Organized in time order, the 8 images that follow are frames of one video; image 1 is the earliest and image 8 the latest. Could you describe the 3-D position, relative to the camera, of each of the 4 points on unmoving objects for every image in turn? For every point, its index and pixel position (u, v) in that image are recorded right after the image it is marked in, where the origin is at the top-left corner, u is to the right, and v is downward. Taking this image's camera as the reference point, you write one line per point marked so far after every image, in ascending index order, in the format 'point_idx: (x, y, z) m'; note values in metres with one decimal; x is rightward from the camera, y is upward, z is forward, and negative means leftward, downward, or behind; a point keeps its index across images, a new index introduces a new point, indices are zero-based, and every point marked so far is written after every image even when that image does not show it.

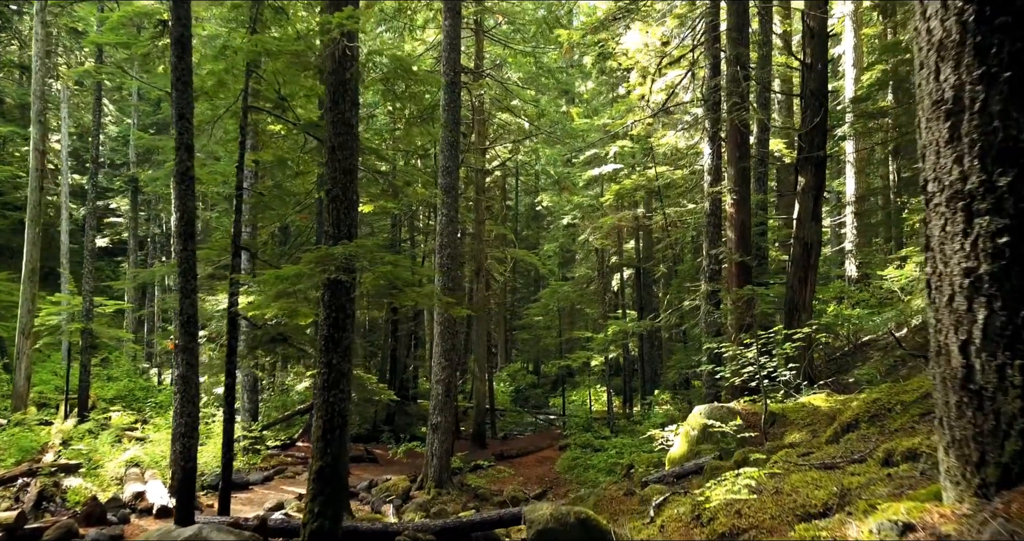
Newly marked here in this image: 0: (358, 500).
0: (-2.4, -3.5, +11.3) m
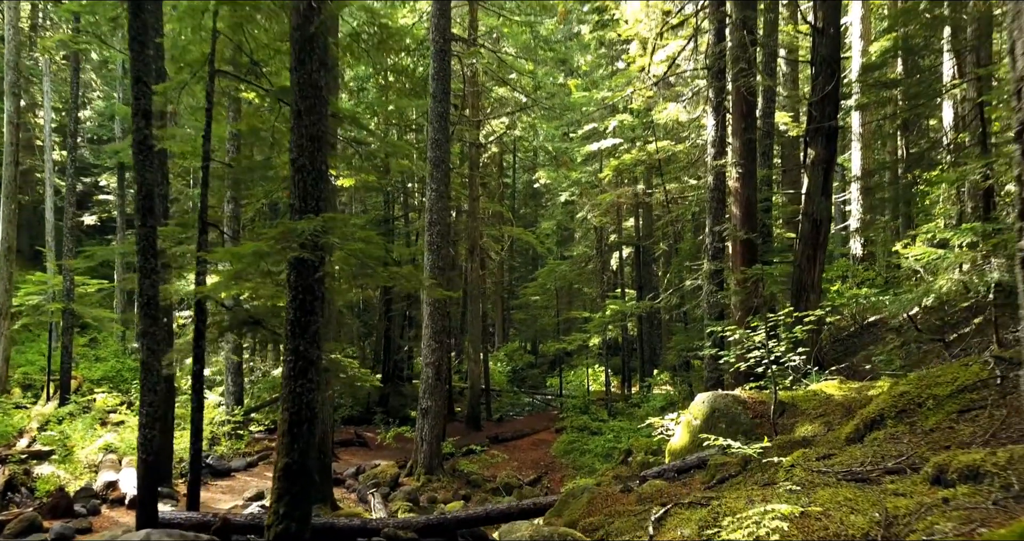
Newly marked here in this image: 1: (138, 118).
0: (-2.5, -3.2, +10.9) m
1: (-3.2, +1.3, +6.3) m
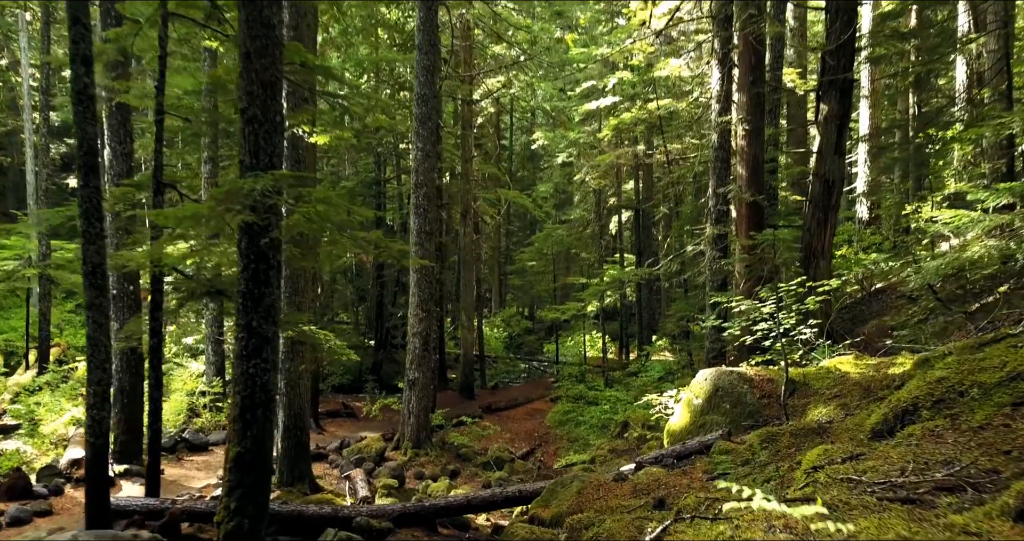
0: (-2.6, -2.7, +10.4) m
1: (-3.4, +1.6, +5.6) m
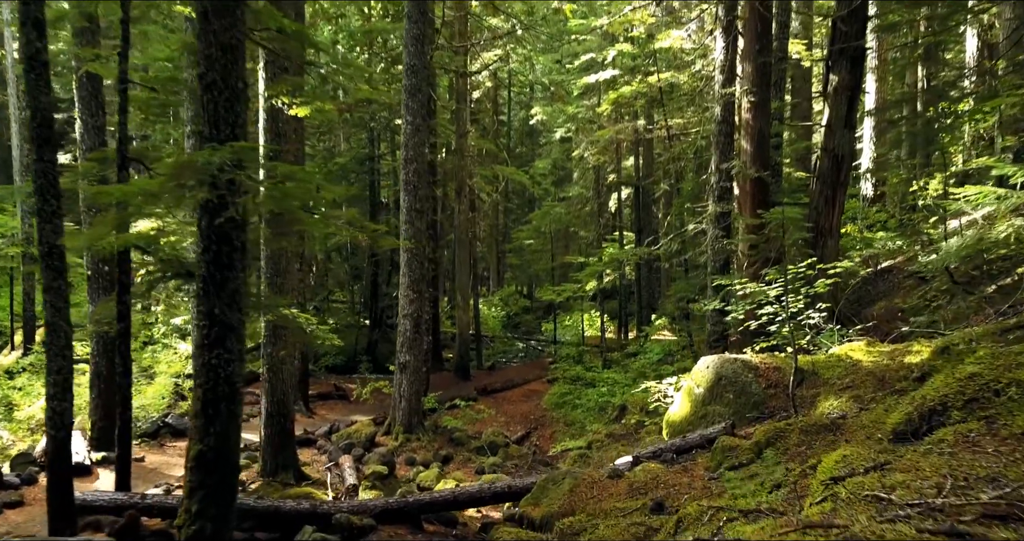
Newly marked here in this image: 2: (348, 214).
0: (-2.7, -2.4, +10.1) m
1: (-3.4, +1.7, +5.2) m
2: (-1.2, +0.4, +5.3) m
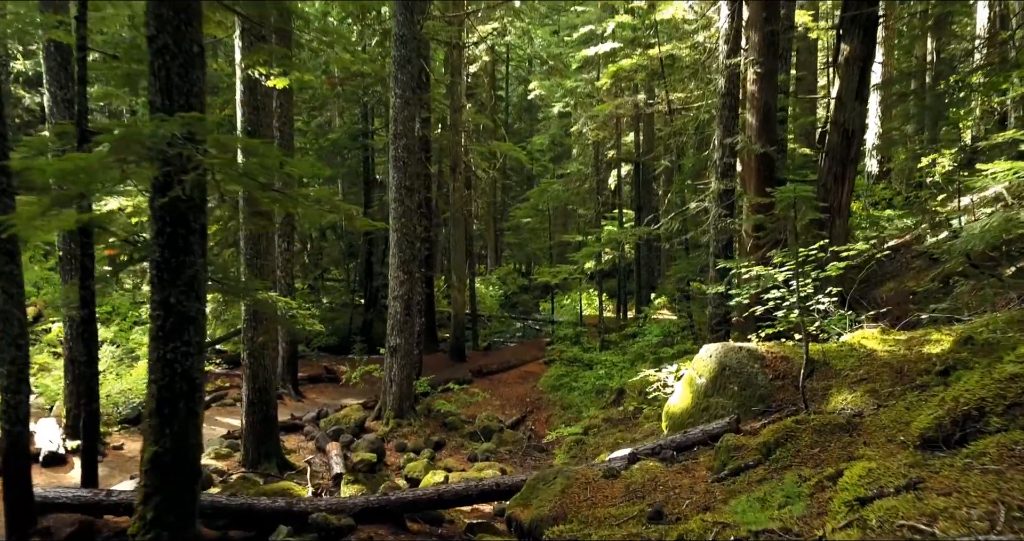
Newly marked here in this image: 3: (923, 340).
0: (-2.8, -2.2, +9.8) m
1: (-3.5, +1.8, +4.7) m
2: (-1.3, +0.5, +4.9) m
3: (+2.8, -0.5, +5.0) m
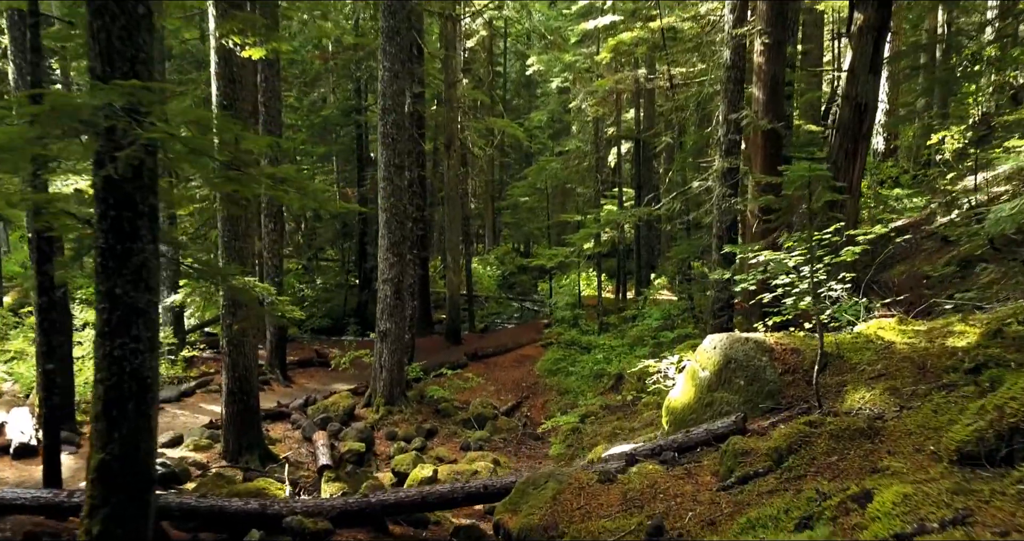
0: (-2.9, -1.9, +9.4) m
1: (-3.6, +1.9, +4.3) m
2: (-1.3, +0.6, +4.5) m
3: (+2.7, -0.4, +4.6) m
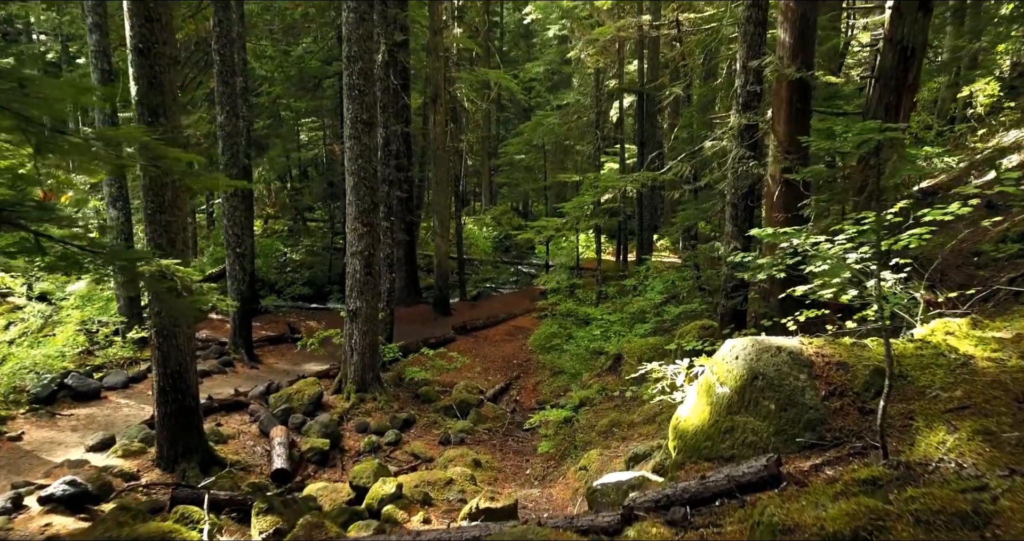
0: (-3.0, -1.6, +8.4) m
1: (-3.8, +1.9, +3.1) m
2: (-1.5, +0.6, +3.3) m
3: (+2.6, -0.4, +3.5) m
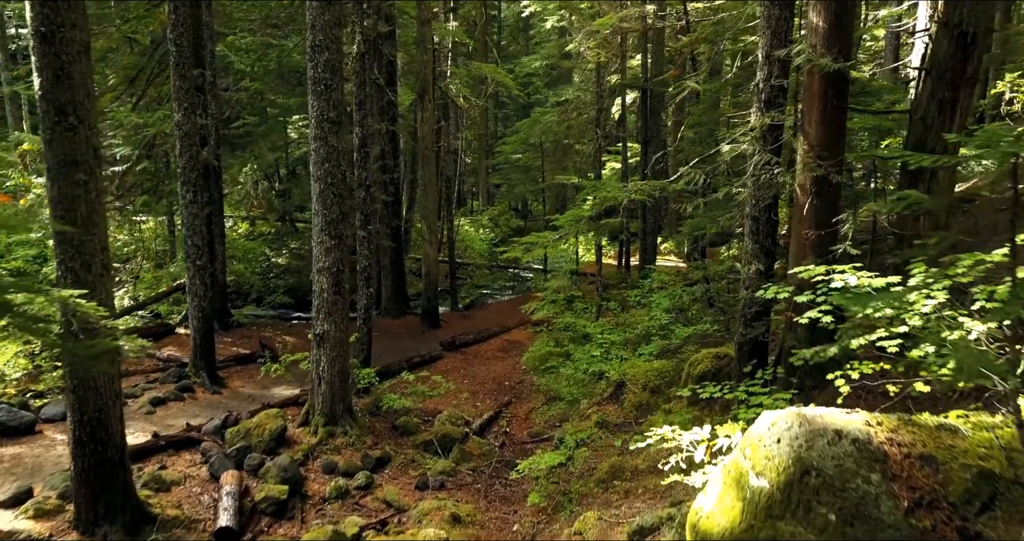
0: (-3.2, -1.8, +7.4) m
1: (-3.9, +1.7, +2.1) m
2: (-1.7, +0.4, +2.3) m
3: (+2.4, -0.6, +2.5) m
